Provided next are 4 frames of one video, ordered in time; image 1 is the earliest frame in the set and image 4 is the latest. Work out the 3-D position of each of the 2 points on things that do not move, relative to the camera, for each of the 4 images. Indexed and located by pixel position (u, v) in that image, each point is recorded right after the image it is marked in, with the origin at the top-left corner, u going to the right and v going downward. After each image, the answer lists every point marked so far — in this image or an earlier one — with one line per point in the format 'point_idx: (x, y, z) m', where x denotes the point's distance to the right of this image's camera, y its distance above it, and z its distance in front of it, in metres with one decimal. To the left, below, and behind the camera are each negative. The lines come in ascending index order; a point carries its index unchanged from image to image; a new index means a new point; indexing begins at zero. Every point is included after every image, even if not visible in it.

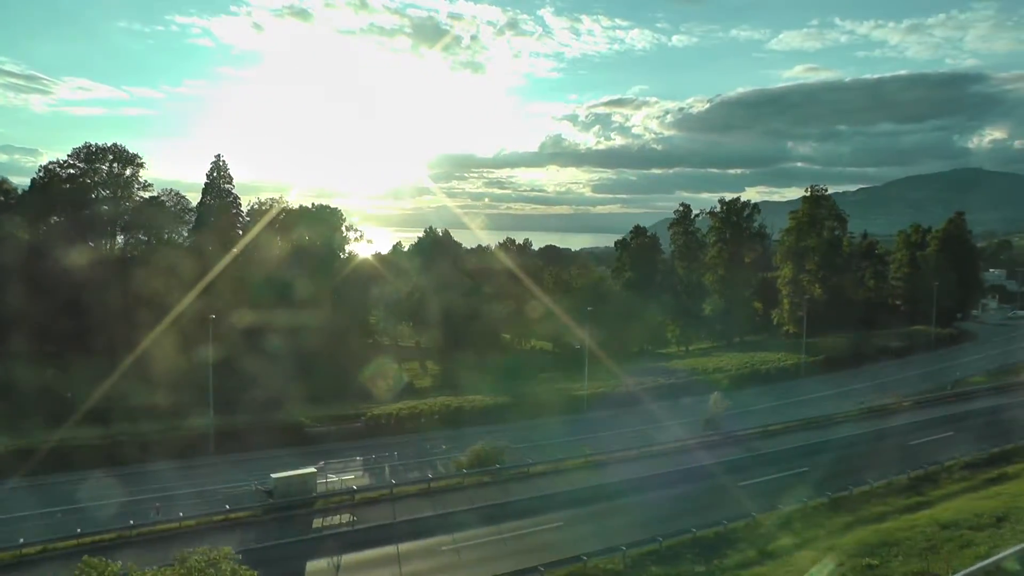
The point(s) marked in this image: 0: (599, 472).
0: (+1.7, -3.7, +17.0) m
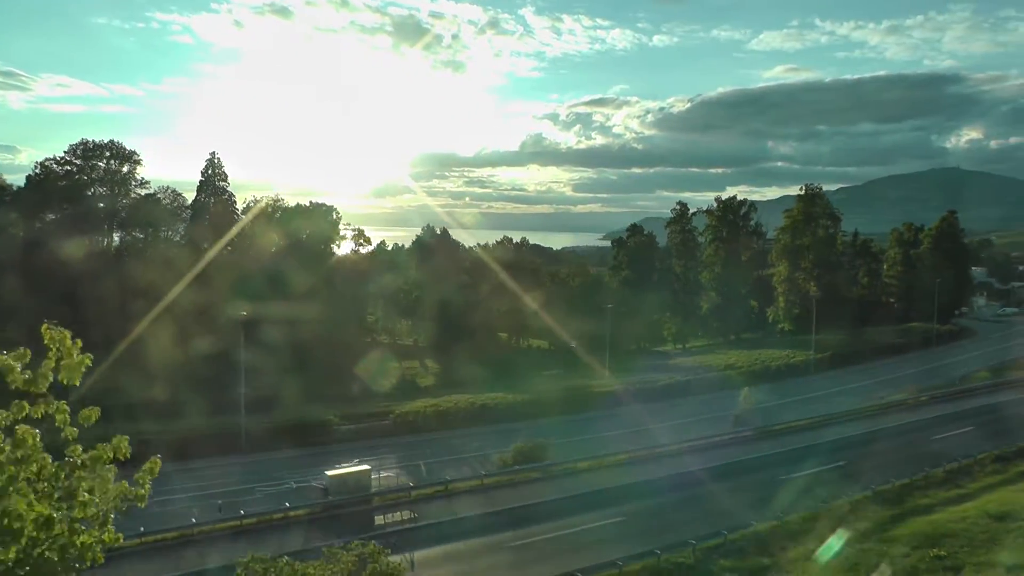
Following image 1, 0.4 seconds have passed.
0: (+2.4, -3.7, +17.0) m
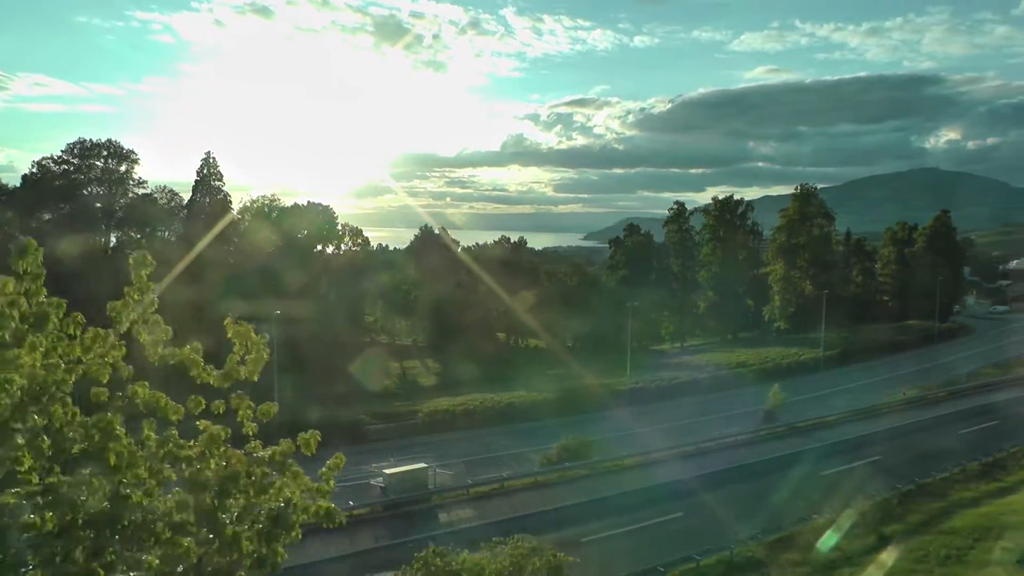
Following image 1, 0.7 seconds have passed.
0: (+3.2, -3.6, +17.1) m
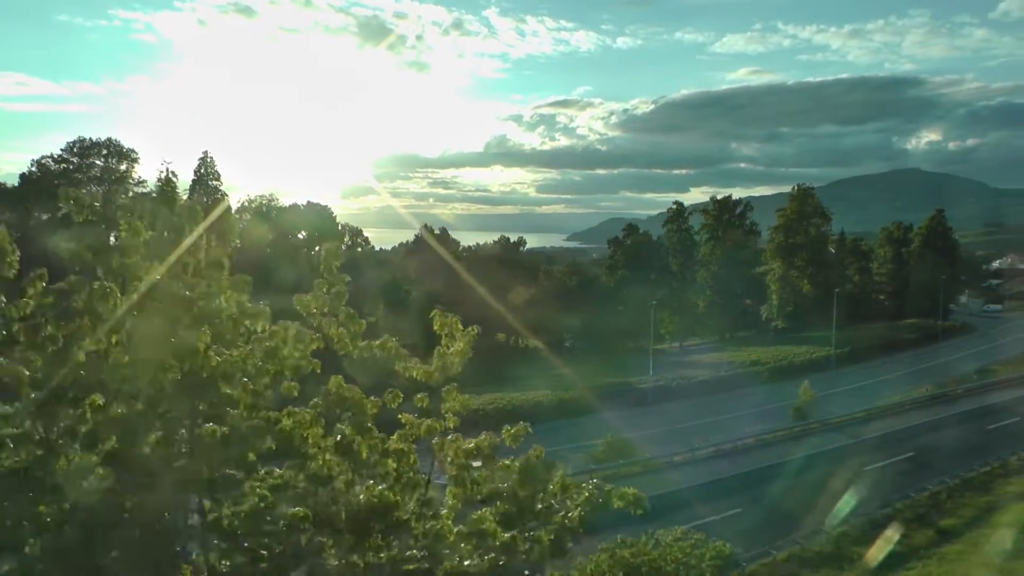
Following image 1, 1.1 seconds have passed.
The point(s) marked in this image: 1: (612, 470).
0: (+4.0, -3.5, +17.1) m
1: (+1.7, -3.3, +15.5) m
